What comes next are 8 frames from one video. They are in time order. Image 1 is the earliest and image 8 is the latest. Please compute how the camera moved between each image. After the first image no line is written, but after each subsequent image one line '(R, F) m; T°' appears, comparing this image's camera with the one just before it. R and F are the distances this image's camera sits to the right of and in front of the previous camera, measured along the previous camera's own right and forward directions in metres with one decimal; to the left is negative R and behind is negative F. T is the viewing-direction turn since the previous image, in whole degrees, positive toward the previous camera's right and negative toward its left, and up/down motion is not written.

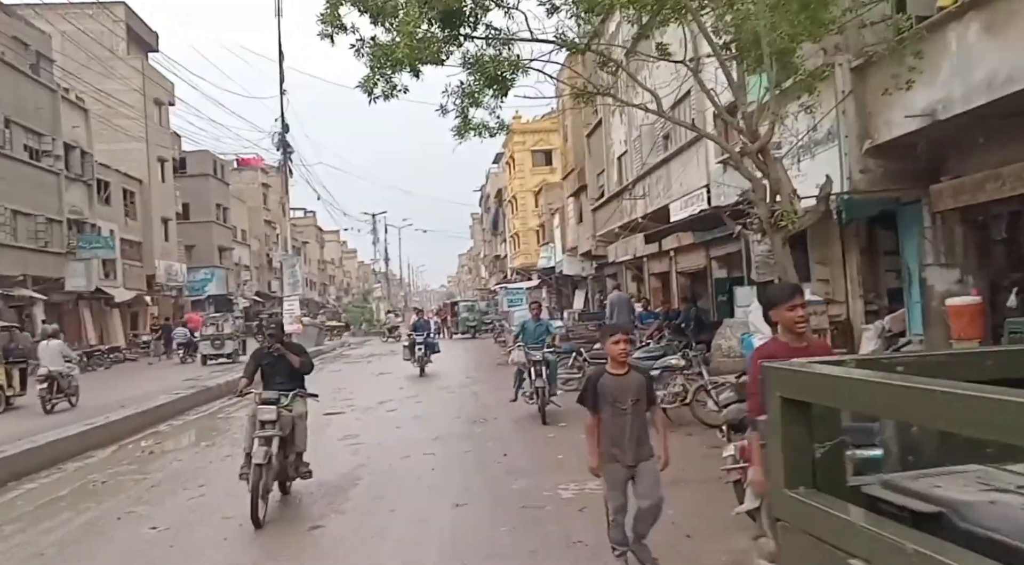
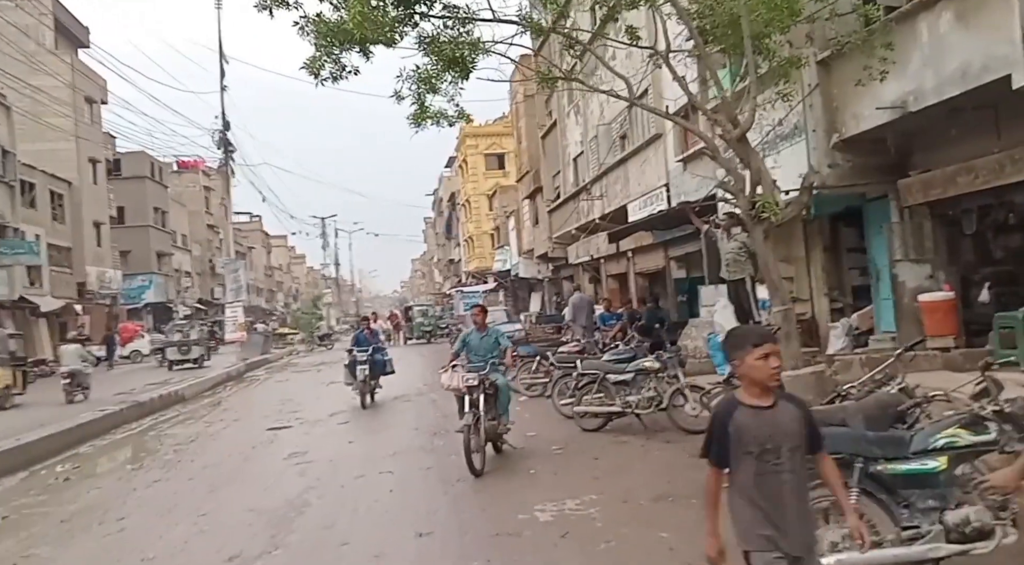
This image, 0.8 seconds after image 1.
(-0.1, +0.8) m; +3°
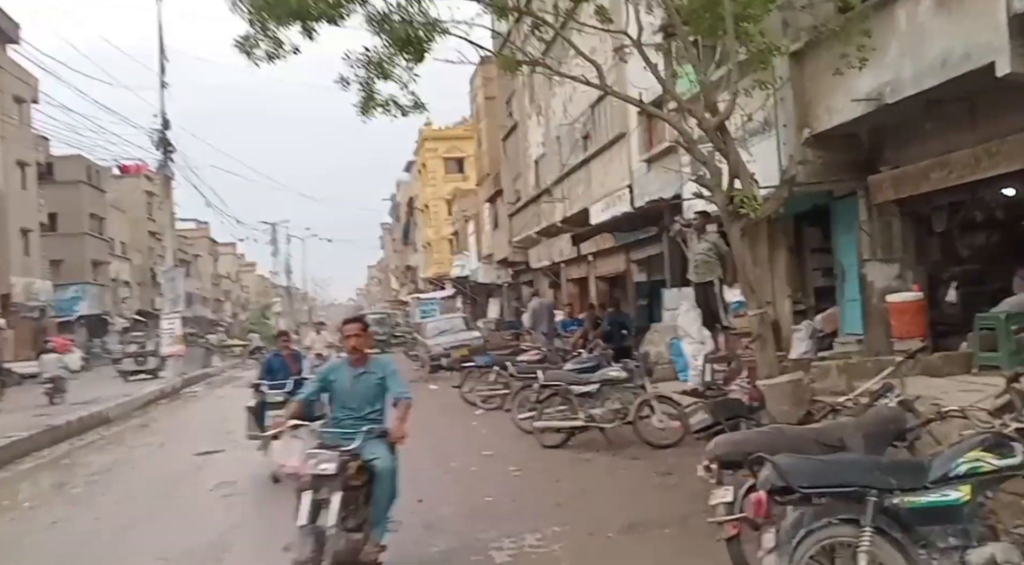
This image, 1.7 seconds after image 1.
(0.0, +0.7) m; +3°
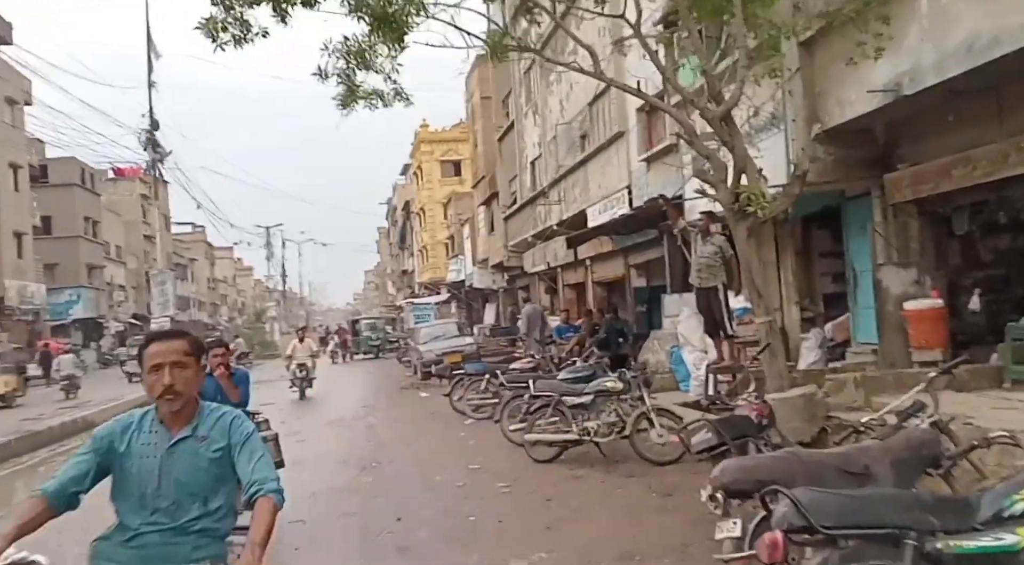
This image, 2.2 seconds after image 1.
(+0.1, +0.6) m; 0°
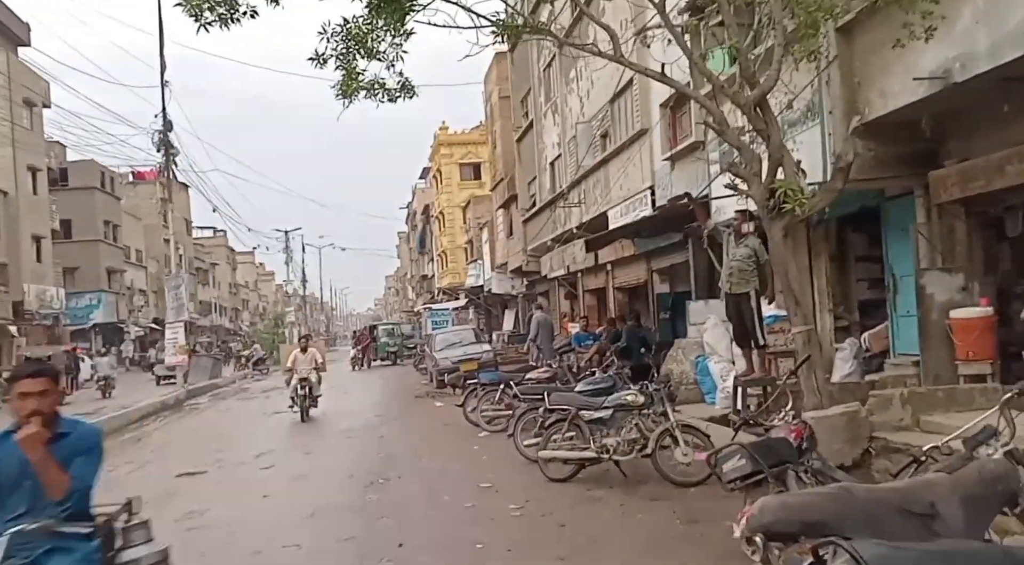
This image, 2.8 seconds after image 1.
(+0.1, +0.6) m; -1°
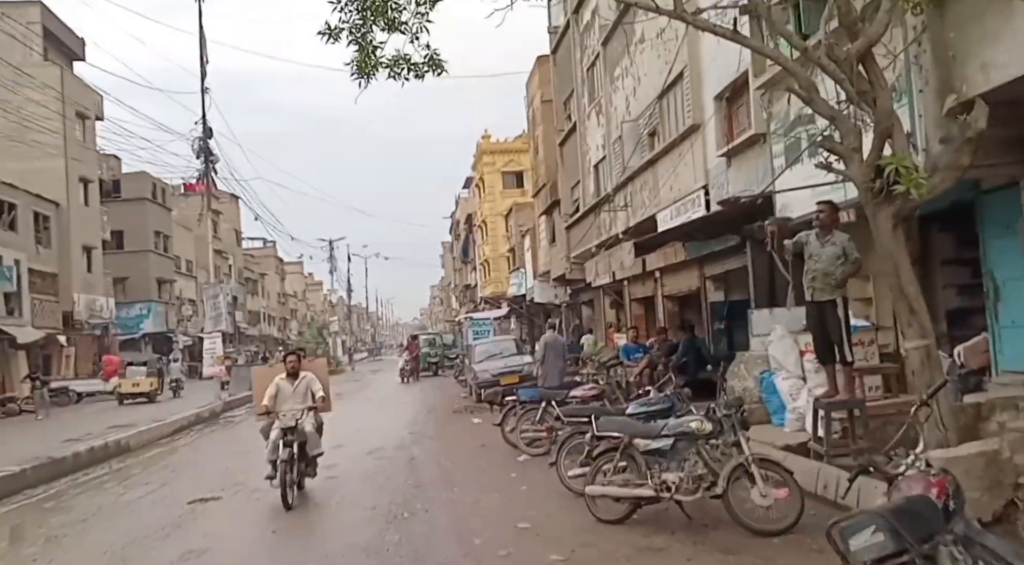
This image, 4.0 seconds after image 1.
(0.0, +1.2) m; -3°
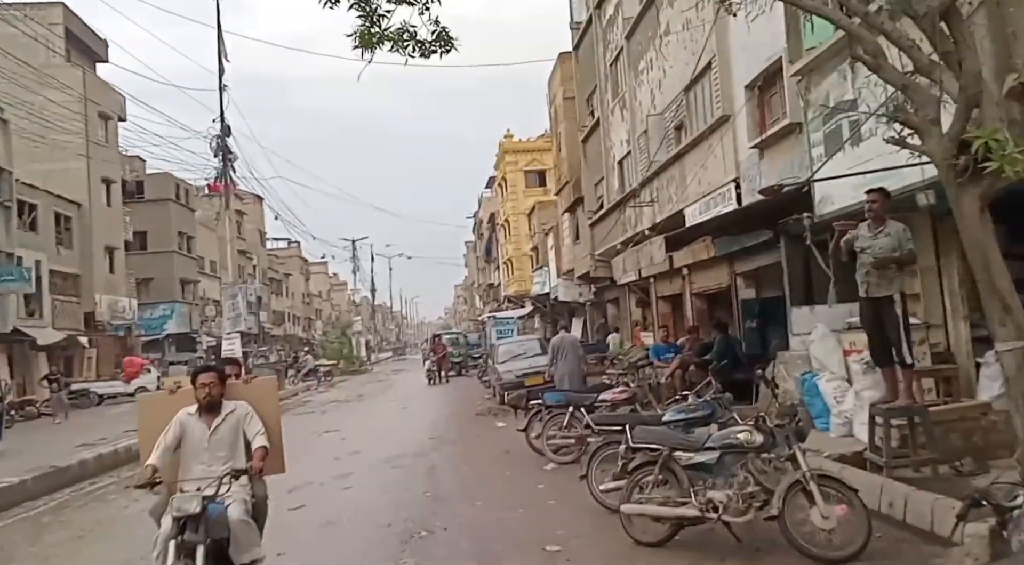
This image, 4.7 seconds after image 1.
(0.0, +0.7) m; -2°
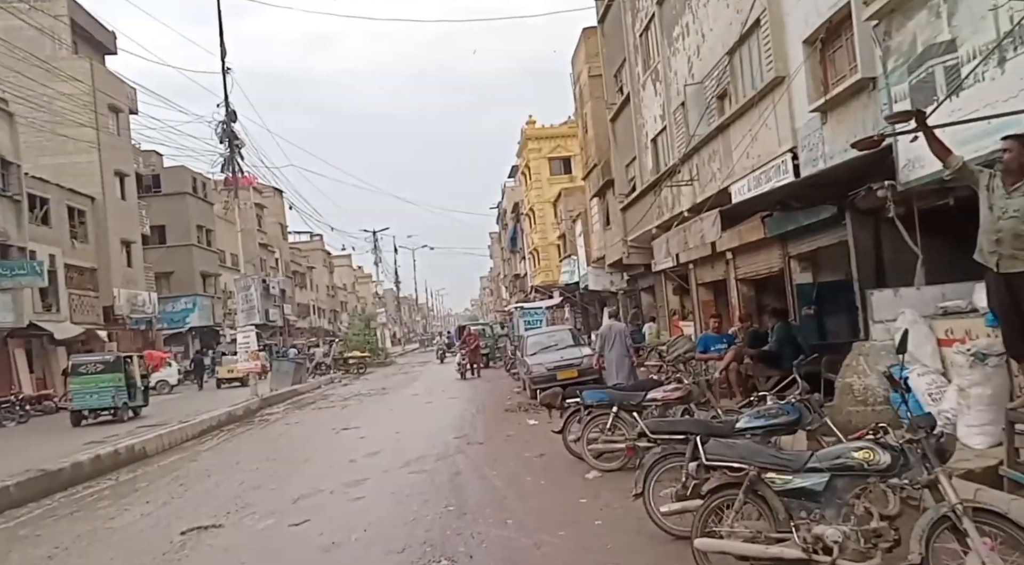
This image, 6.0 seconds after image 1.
(-0.1, +1.4) m; -2°
